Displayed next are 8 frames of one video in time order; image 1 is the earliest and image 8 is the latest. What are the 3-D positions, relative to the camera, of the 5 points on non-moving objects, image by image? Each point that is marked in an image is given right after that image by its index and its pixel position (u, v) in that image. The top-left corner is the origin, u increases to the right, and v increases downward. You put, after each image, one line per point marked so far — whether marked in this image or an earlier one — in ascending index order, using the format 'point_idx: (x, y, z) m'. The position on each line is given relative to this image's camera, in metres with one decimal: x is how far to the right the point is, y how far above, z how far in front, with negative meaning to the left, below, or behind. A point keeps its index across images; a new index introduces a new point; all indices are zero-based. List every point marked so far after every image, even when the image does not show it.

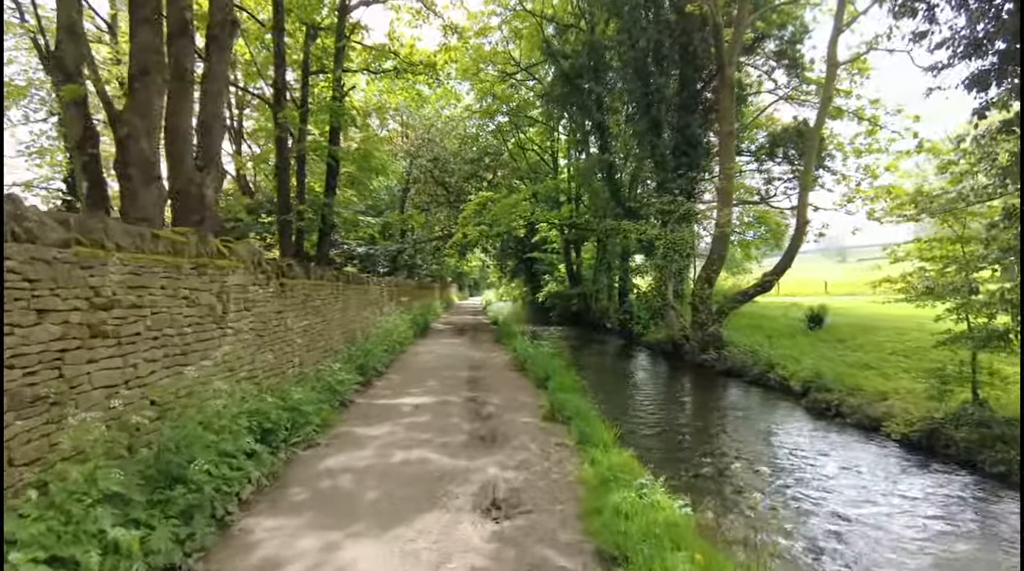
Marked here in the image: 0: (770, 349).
0: (+6.2, -1.5, +15.1) m
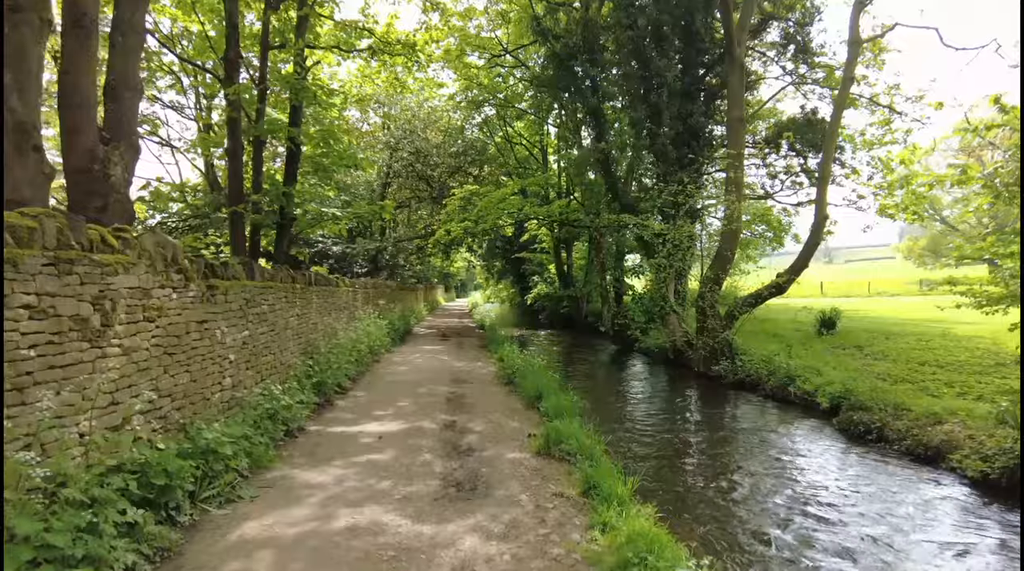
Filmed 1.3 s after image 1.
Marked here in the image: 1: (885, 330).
0: (+5.9, -1.6, +13.6) m
1: (+10.3, -1.2, +17.3) m
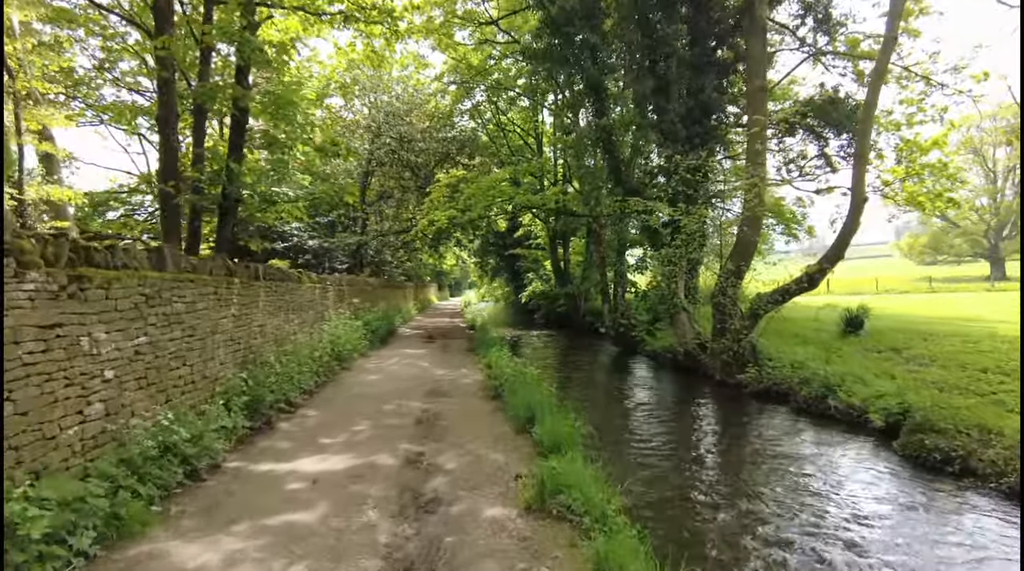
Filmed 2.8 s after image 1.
0: (+5.7, -1.4, +11.7) m
1: (+10.1, -1.1, +15.5) m
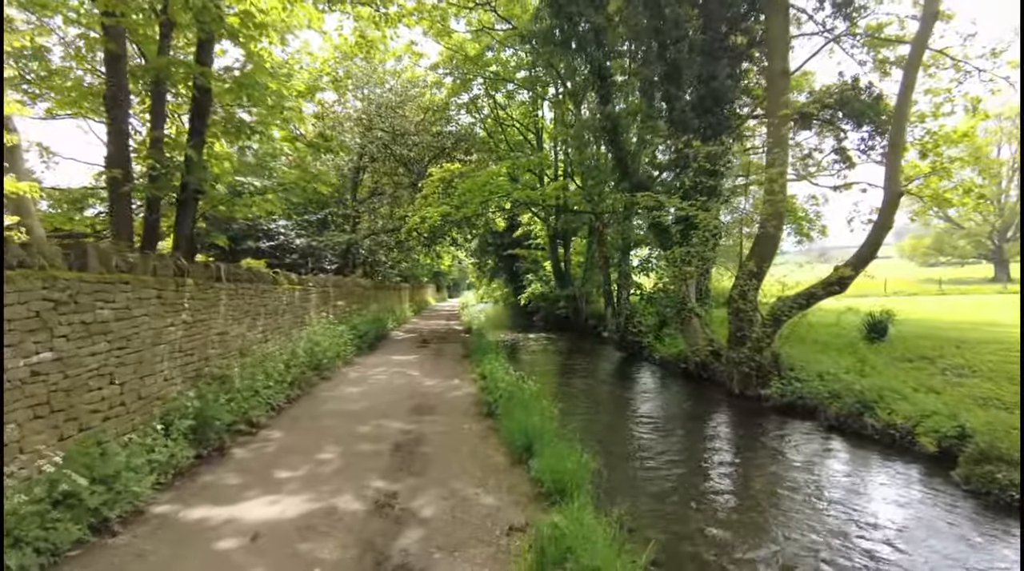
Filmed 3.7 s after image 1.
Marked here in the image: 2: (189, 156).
0: (+5.6, -1.5, +10.5) m
1: (+10.0, -1.2, +14.3) m
2: (-4.3, +1.7, +8.5) m
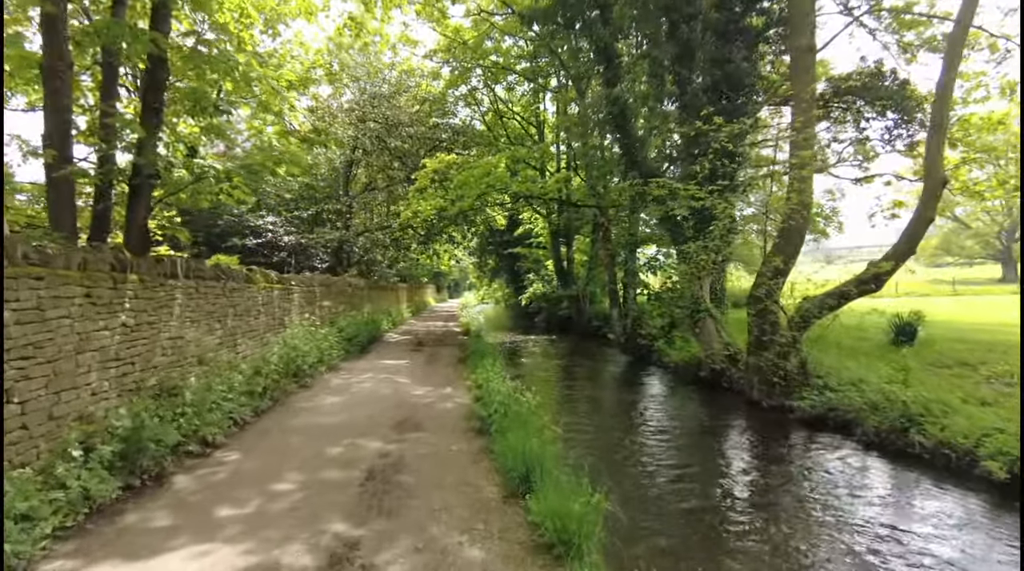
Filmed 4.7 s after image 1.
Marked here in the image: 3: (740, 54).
0: (+5.6, -1.5, +9.4) m
1: (+10.0, -1.1, +13.2) m
2: (-4.3, +1.7, +7.4) m
3: (+4.8, +4.9, +12.9) m
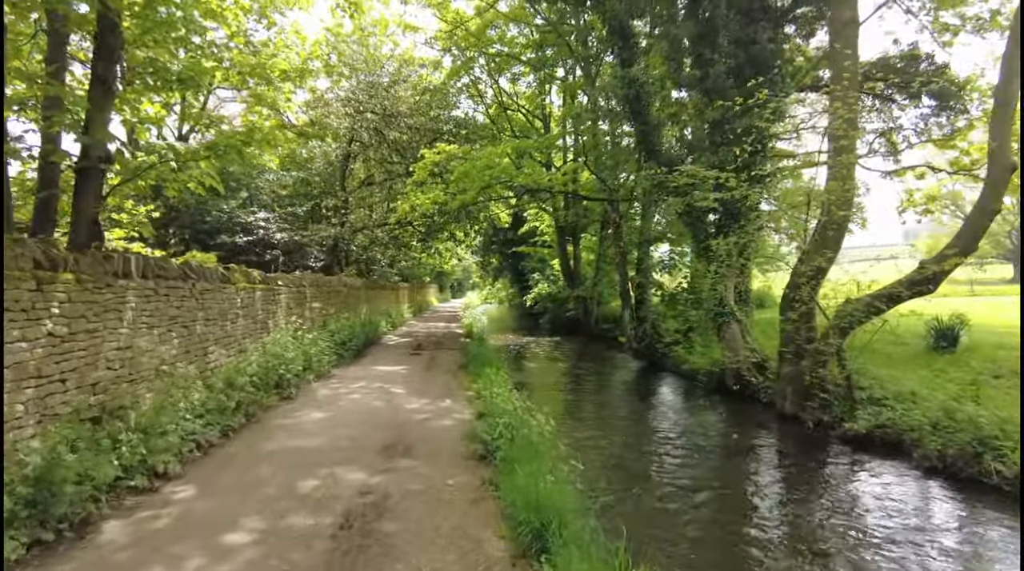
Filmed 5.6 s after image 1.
0: (+5.7, -1.5, +8.3) m
1: (+10.1, -1.2, +12.0) m
2: (-4.2, +1.7, +6.3) m
3: (+4.9, +4.8, +11.8) m
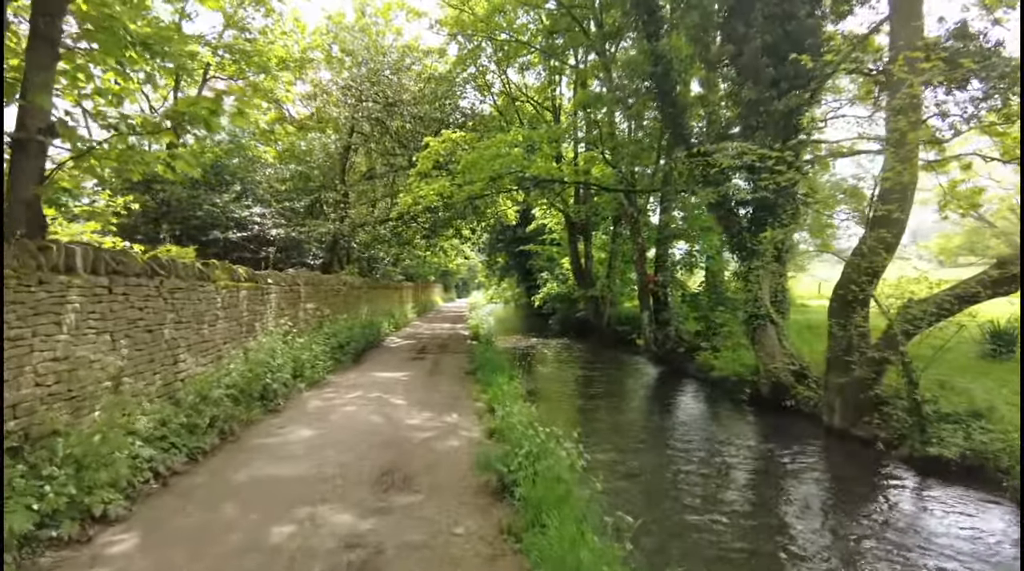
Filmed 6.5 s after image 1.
0: (+5.9, -1.5, +7.1) m
1: (+10.3, -1.2, +10.8) m
2: (-4.0, +1.7, +5.2) m
3: (+5.1, +4.9, +10.6) m
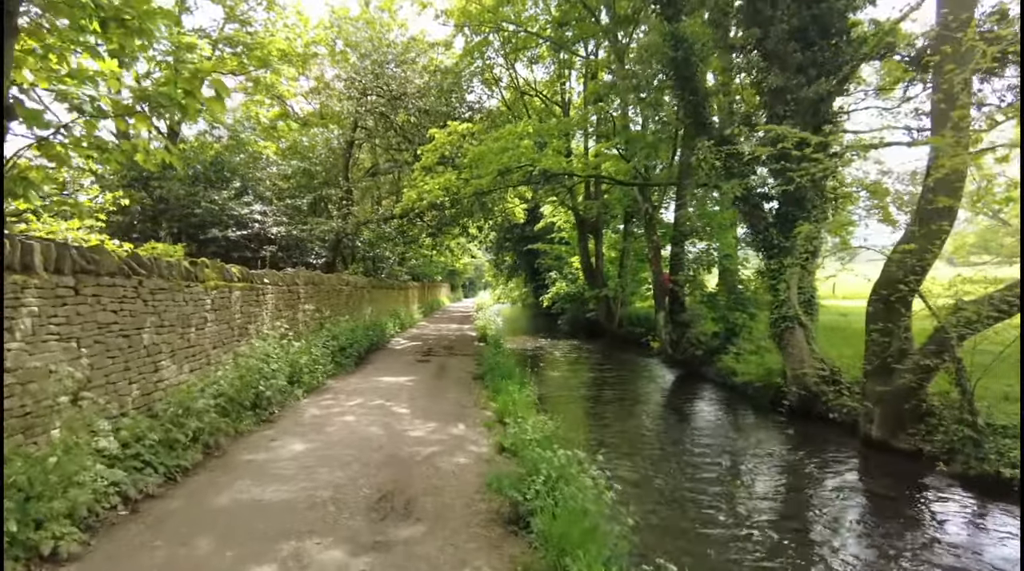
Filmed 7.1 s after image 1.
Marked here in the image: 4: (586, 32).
0: (+6.0, -1.5, +6.4) m
1: (+10.5, -1.1, +10.0) m
2: (-3.9, +1.7, +4.6) m
3: (+5.3, +4.9, +9.9) m
4: (+2.0, +7.1, +17.4) m
